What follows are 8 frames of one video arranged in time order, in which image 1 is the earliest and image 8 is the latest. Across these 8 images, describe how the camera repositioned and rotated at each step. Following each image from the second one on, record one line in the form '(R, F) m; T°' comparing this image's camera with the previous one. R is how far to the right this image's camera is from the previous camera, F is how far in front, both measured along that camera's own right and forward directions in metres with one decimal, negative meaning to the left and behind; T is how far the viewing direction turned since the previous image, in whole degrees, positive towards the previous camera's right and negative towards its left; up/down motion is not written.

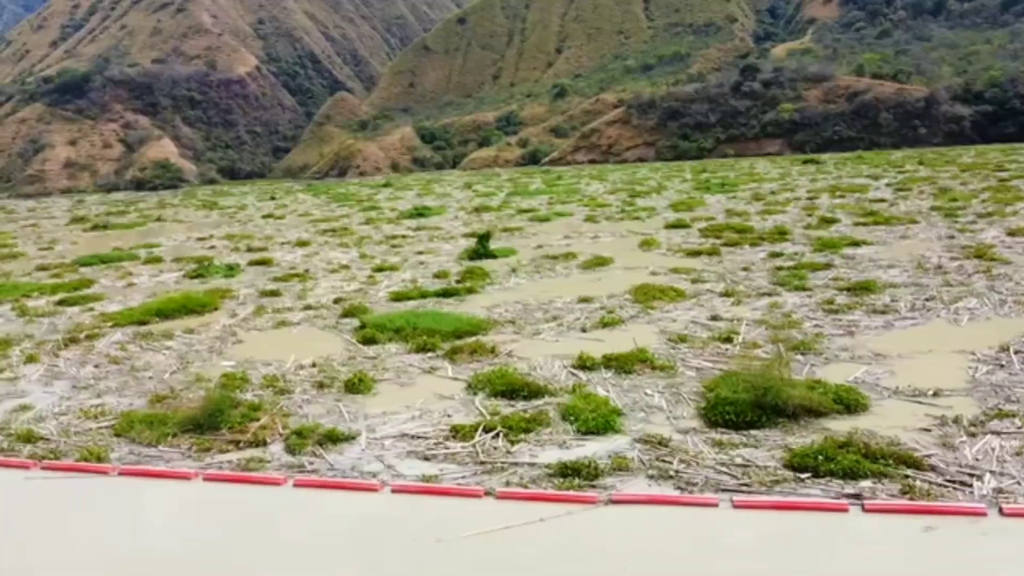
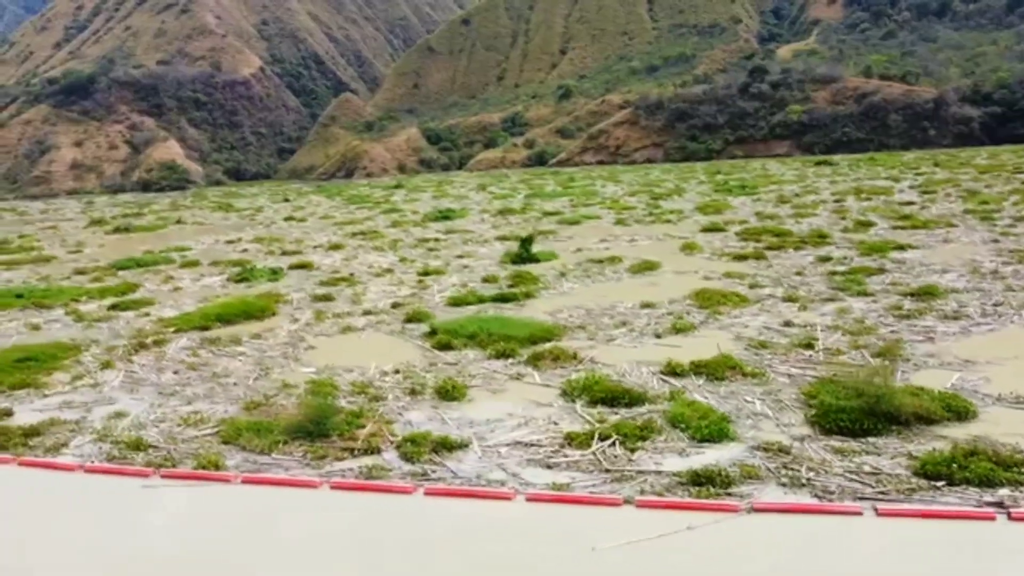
(-1.1, -0.1) m; 0°
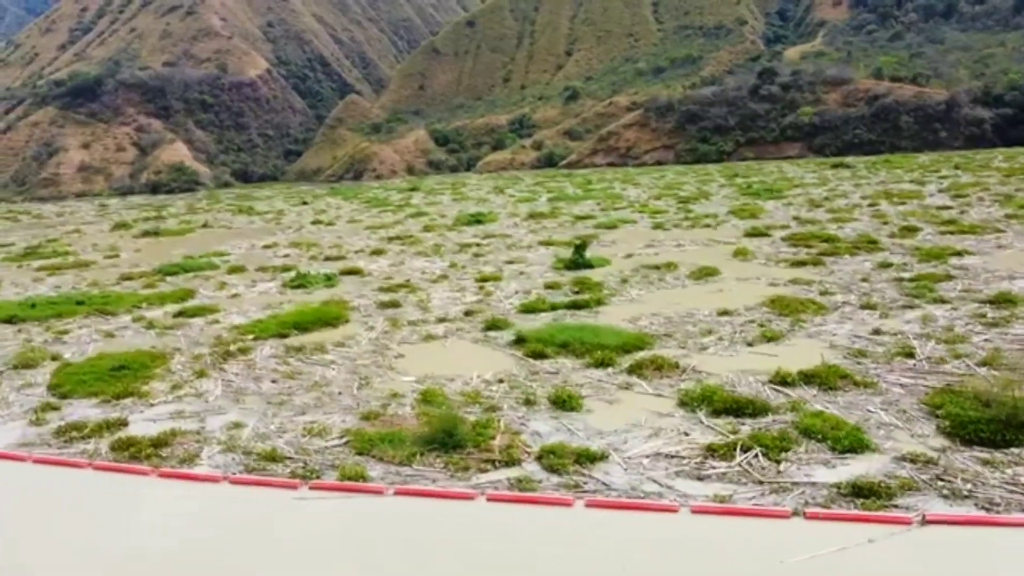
(-1.4, -0.1) m; 0°
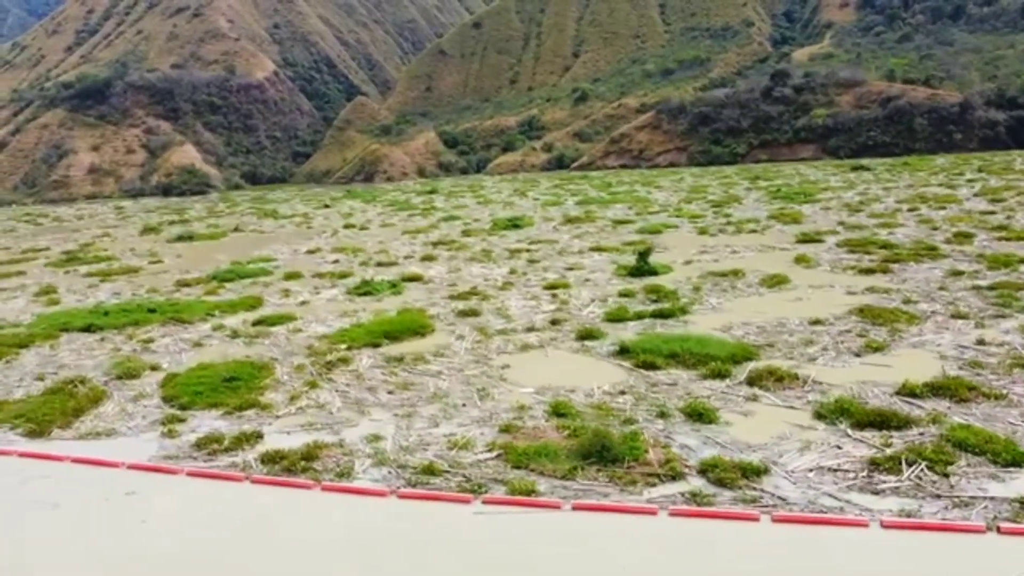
(-1.6, -0.2) m; 0°
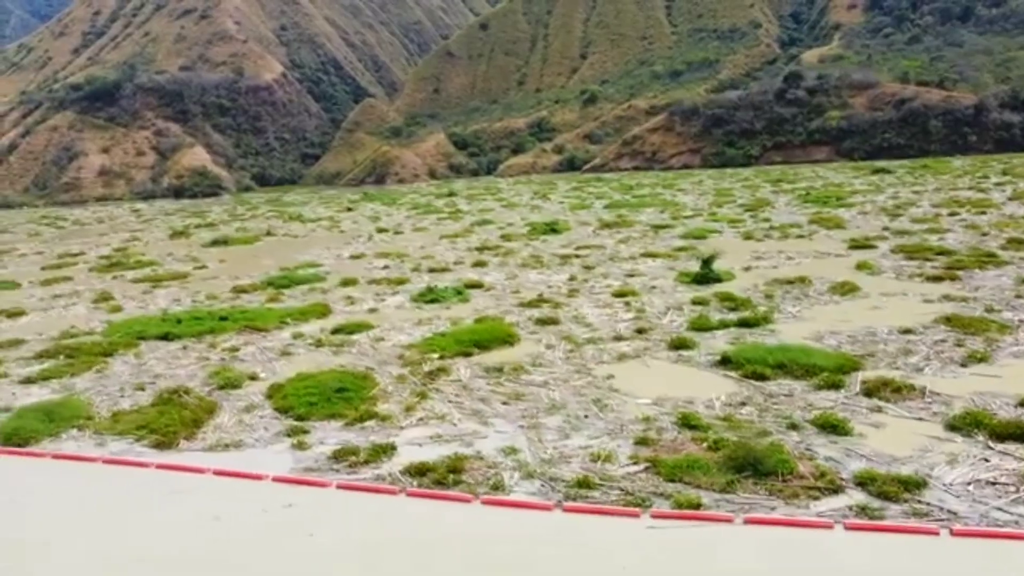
(-1.7, -0.2) m; 0°
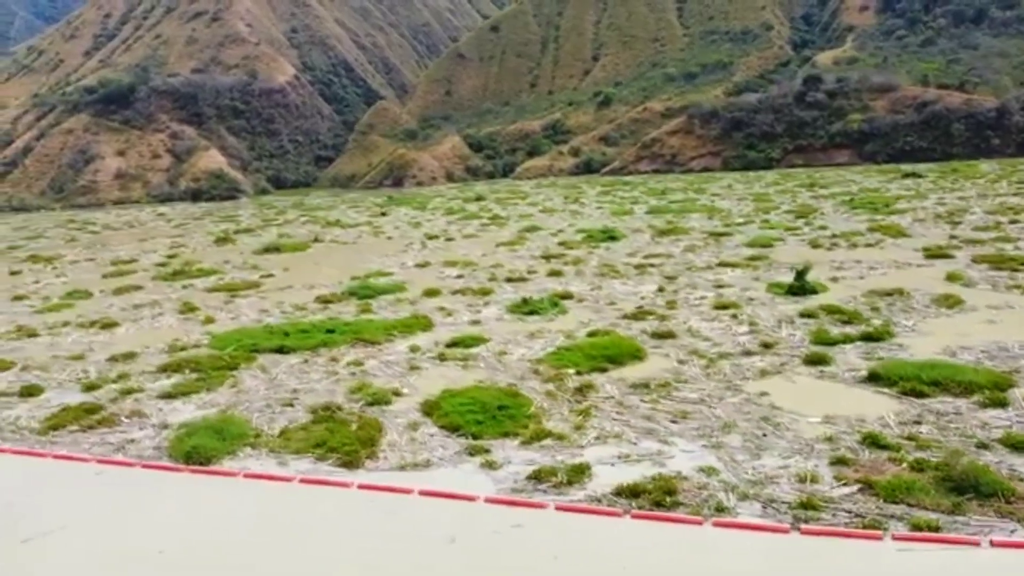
(-2.5, -0.3) m; 0°
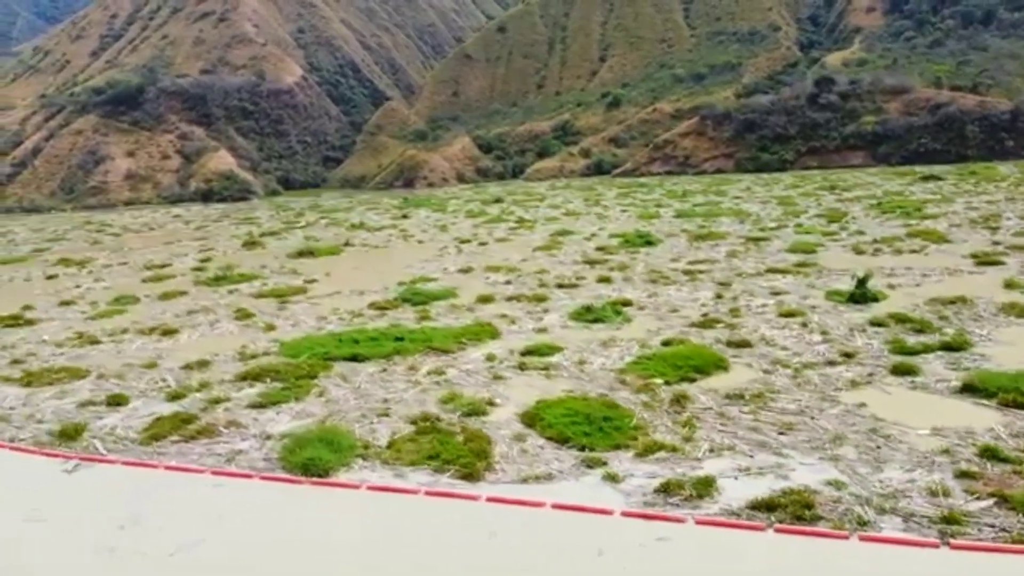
(-1.7, -0.2) m; 0°
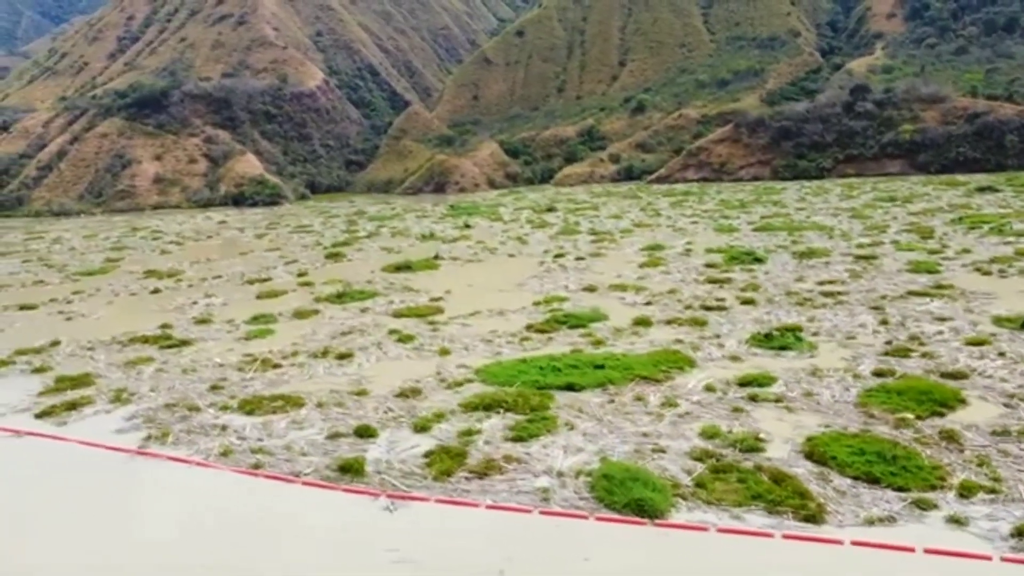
(-5.0, -0.6) m; +1°
